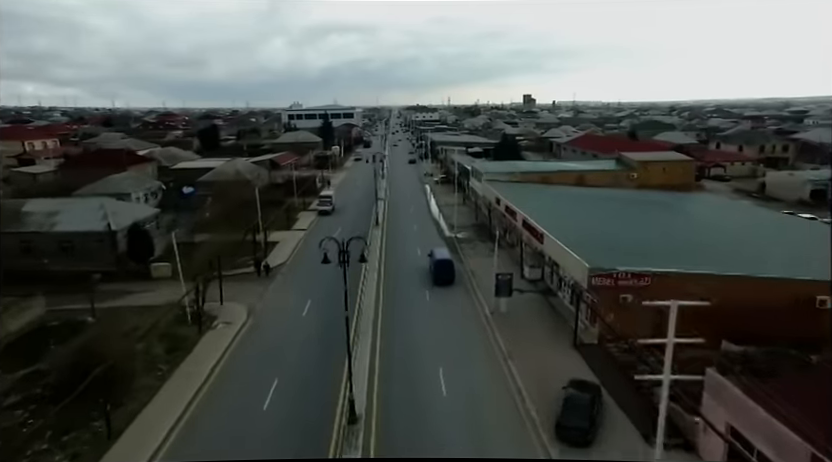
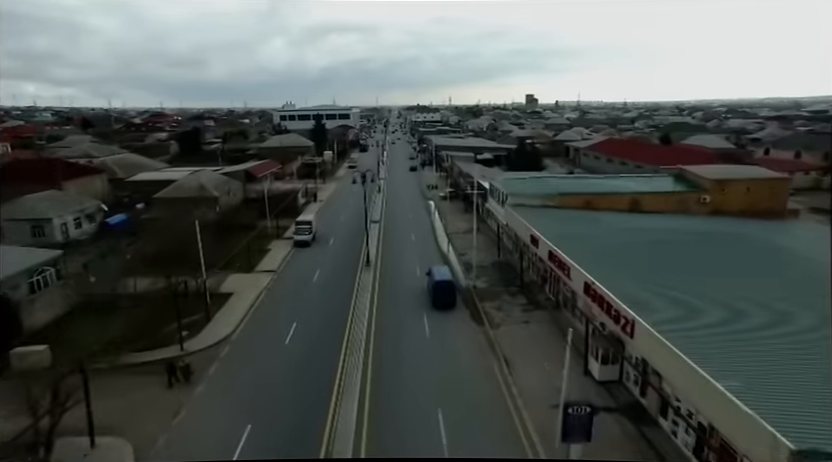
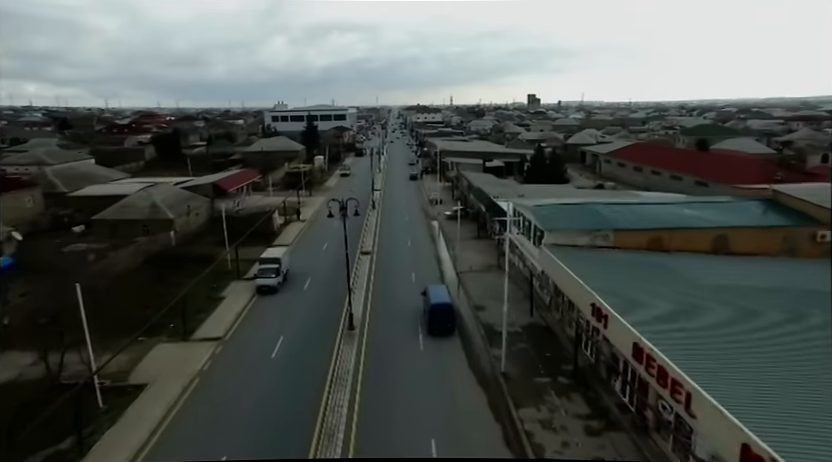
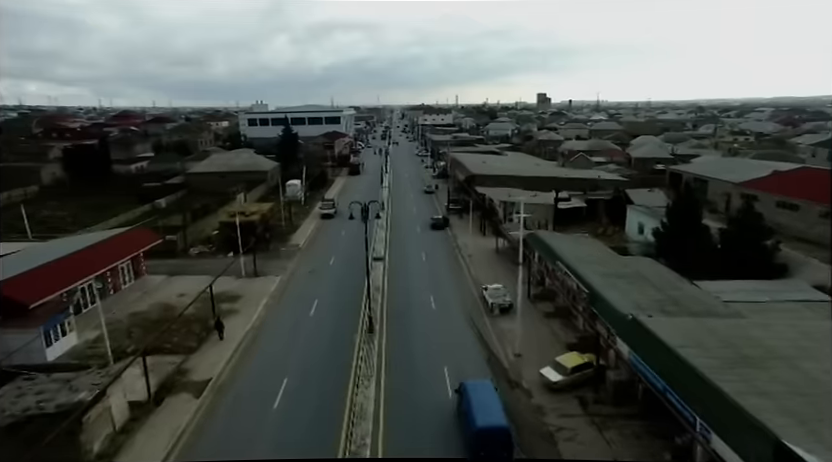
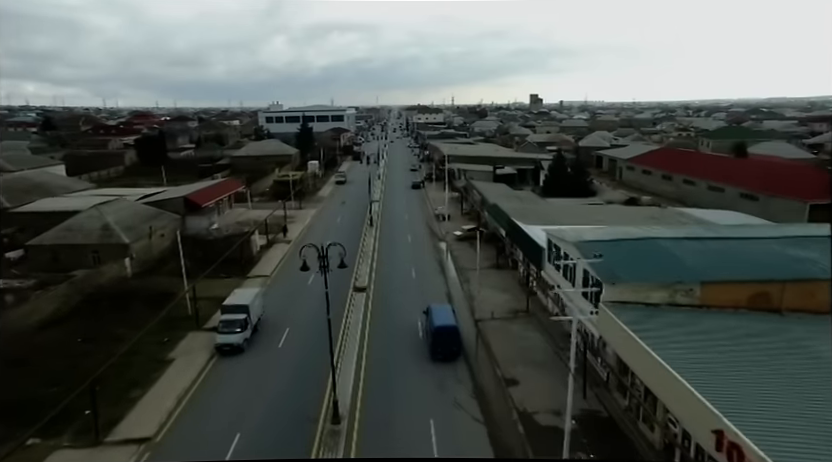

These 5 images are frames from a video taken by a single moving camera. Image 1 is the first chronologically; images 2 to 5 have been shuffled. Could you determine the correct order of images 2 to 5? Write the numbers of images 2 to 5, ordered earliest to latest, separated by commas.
2, 3, 5, 4
